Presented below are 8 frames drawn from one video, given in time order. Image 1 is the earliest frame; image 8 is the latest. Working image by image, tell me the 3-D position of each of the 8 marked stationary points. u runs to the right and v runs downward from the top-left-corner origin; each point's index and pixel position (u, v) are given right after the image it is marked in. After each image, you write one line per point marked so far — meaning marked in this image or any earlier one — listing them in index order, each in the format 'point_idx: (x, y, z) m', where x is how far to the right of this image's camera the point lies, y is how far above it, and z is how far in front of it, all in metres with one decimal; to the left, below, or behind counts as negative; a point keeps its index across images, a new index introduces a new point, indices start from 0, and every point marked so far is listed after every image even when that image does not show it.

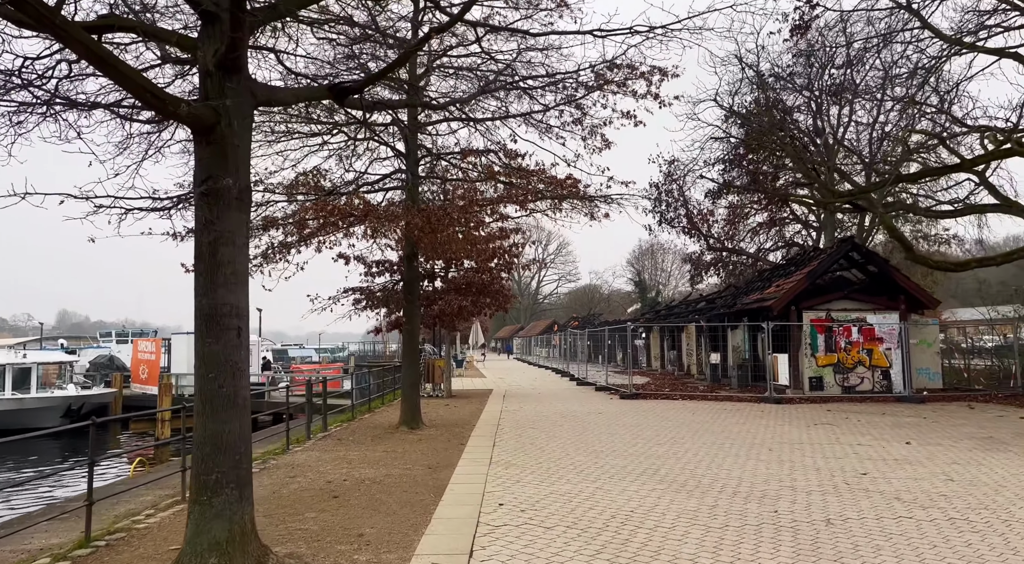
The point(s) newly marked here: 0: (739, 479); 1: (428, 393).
0: (+2.2, -1.9, +7.1) m
1: (-2.2, -2.9, +19.3) m
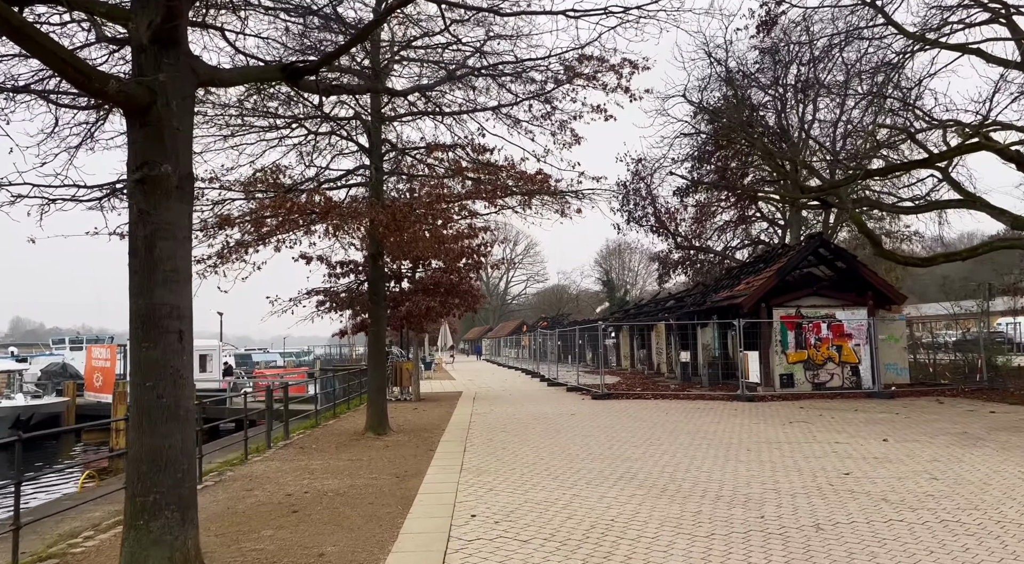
0: (+1.9, -1.9, +6.8) m
1: (-2.9, -2.9, +18.8) m
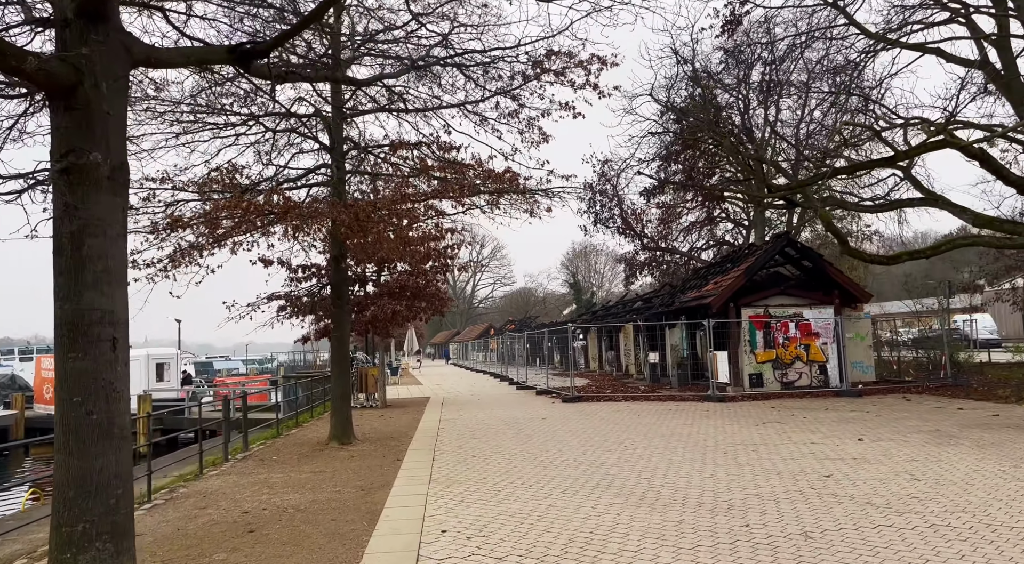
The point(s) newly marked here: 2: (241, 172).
0: (+1.7, -1.8, +6.6) m
1: (-3.7, -3.0, +18.3) m
2: (-3.8, +1.5, +10.4) m
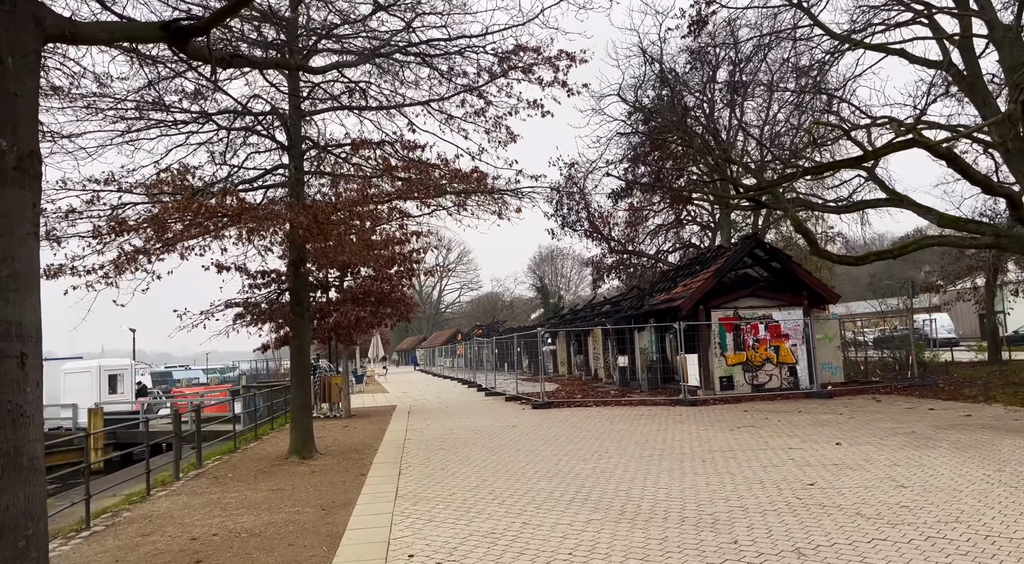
0: (+1.4, -1.9, +6.3) m
1: (-4.5, -3.1, +17.7) m
2: (-4.2, +1.4, +9.8) m
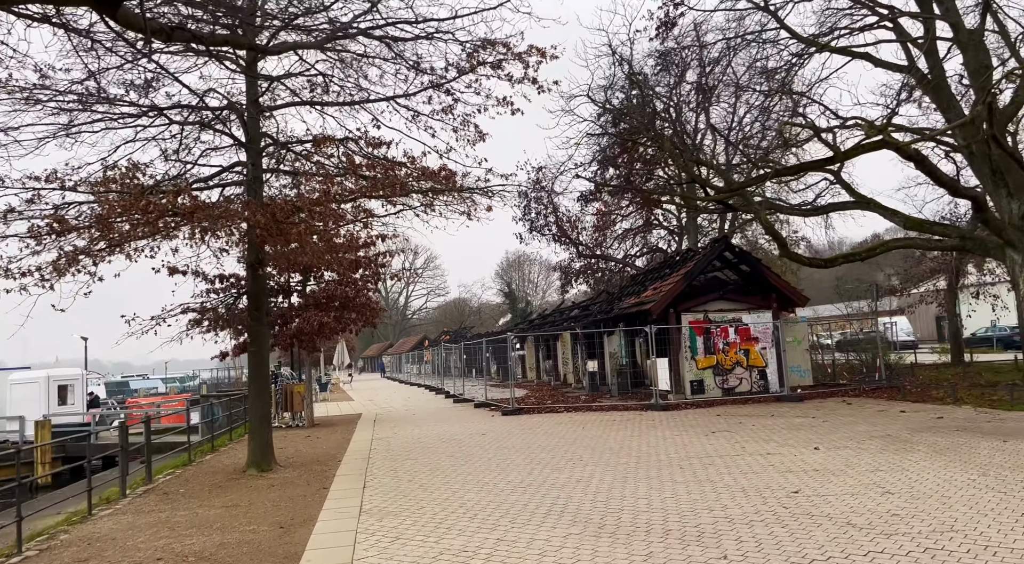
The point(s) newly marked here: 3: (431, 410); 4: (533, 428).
0: (+1.2, -1.9, +5.9) m
1: (-5.2, -3.2, +17.1) m
2: (-4.6, +1.4, +9.3) m
3: (-2.1, -3.4, +19.6) m
4: (+0.4, -2.6, +13.4) m
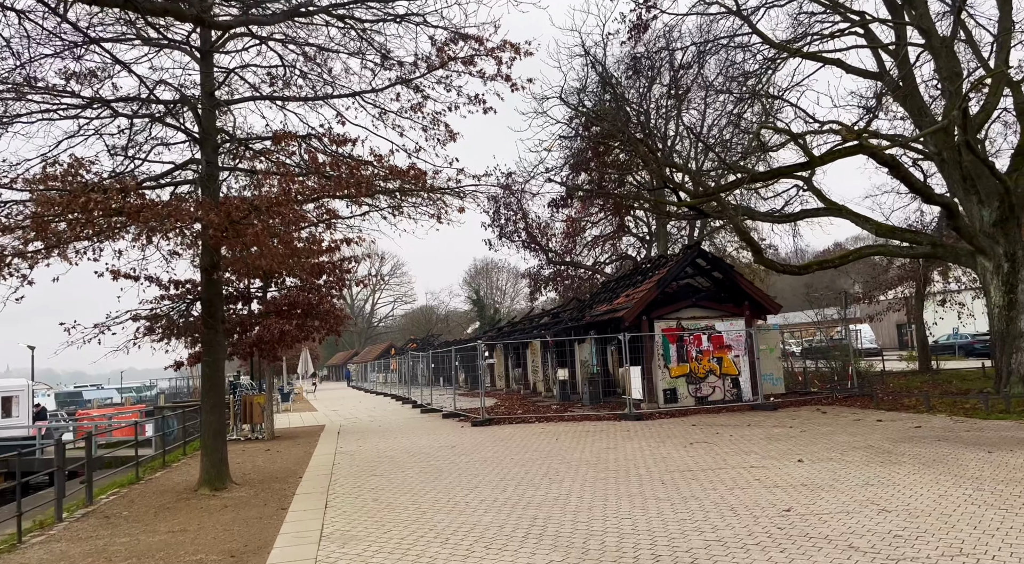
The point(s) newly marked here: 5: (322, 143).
0: (+1.0, -1.9, +5.5) m
1: (-5.9, -3.4, +16.4) m
2: (-4.9, +1.3, +8.6) m
3: (-2.9, -3.5, +19.0) m
4: (-0.1, -2.7, +12.9) m
5: (-2.5, +1.8, +9.6) m
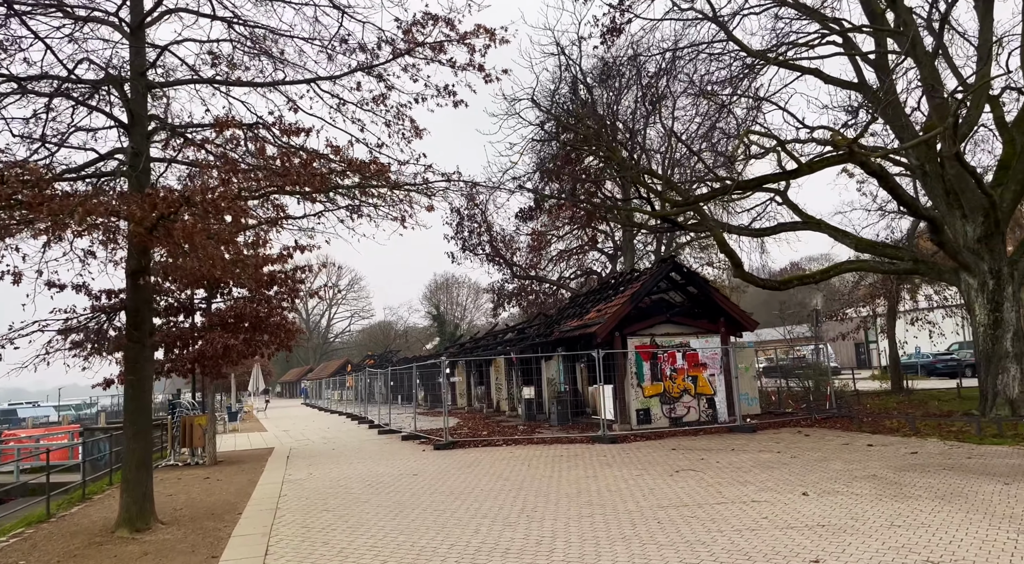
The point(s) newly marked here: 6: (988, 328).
0: (+0.9, -1.9, +4.5) m
1: (-6.6, -3.6, +14.9) m
2: (-5.2, +1.3, +7.4) m
3: (-3.8, -3.8, +17.7) m
4: (-0.6, -2.9, +11.8) m
5: (-2.8, +1.7, +8.5) m
6: (+9.1, -0.9, +14.1) m
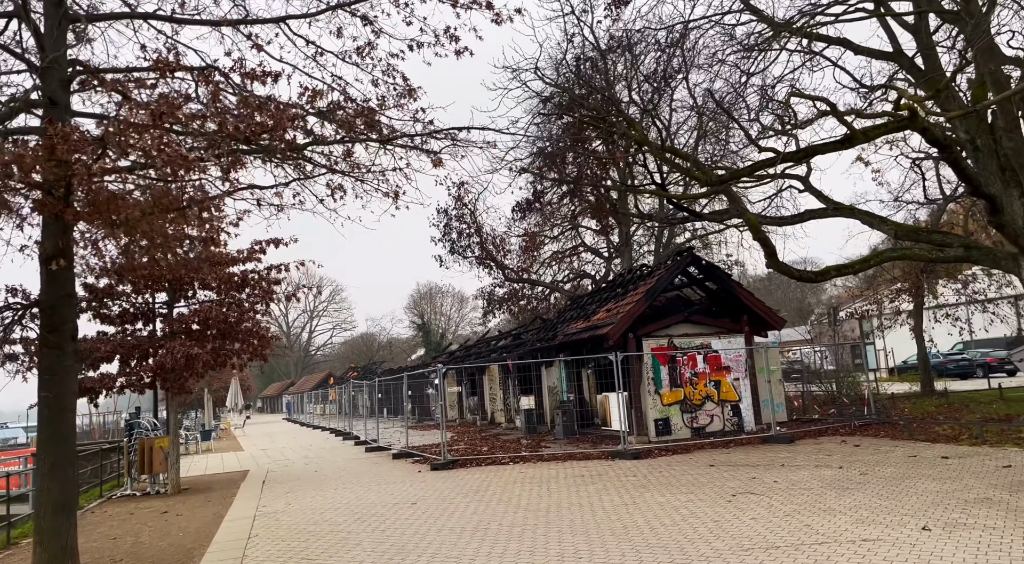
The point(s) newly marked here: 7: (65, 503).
0: (+1.3, -1.7, +2.7) m
1: (-6.4, -3.6, +13.0) m
2: (-4.9, +1.4, +5.5) m
3: (-3.7, -3.9, +15.8) m
4: (-0.4, -2.8, +10.0) m
5: (-2.5, +1.8, +6.6) m
6: (+9.2, -0.6, +12.5) m
7: (-3.7, -1.8, +6.2) m
